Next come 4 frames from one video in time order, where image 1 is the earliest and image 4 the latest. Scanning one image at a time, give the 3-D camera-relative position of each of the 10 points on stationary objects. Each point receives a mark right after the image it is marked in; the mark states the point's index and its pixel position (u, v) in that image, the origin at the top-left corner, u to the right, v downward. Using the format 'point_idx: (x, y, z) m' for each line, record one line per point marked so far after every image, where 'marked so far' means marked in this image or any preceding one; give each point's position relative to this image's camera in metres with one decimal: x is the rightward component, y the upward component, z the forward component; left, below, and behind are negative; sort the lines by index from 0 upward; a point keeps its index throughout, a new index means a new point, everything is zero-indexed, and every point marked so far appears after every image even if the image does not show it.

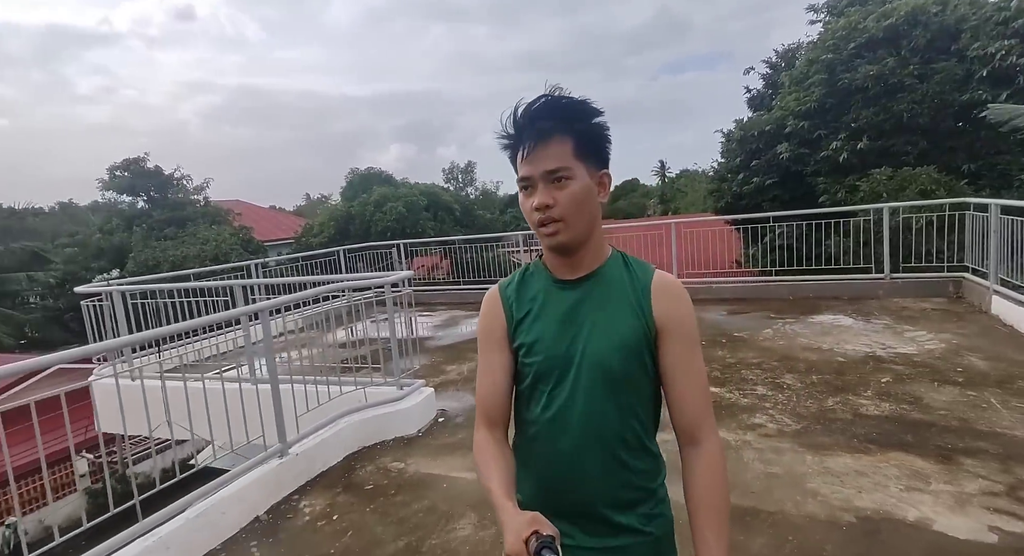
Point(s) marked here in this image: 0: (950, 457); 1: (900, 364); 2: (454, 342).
0: (+2.2, -0.9, +2.7) m
1: (+3.0, -0.7, +4.1) m
2: (-0.6, -0.7, +5.8) m
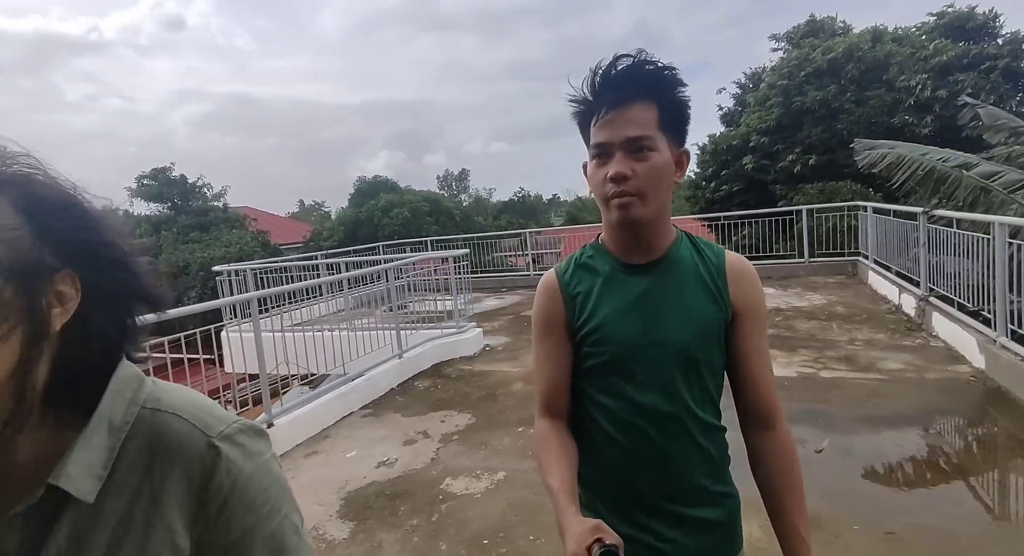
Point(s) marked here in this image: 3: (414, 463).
0: (+2.5, -0.6, +4.6) m
1: (+3.2, -0.4, +6.0) m
2: (-0.5, -0.5, +7.7) m
3: (-0.6, -1.1, +3.2) m
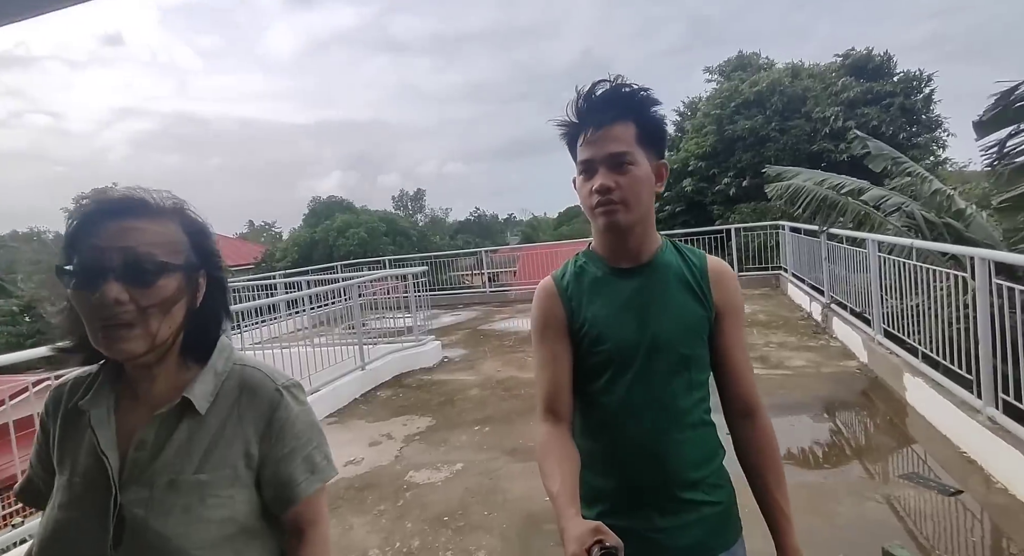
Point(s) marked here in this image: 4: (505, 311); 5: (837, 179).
0: (+2.0, -0.7, +5.2) m
1: (+2.6, -0.5, +6.6) m
2: (-1.1, -0.7, +8.0) m
3: (-0.9, -1.2, +3.5) m
4: (-0.1, -0.5, +9.5) m
5: (+3.5, +1.1, +5.7) m
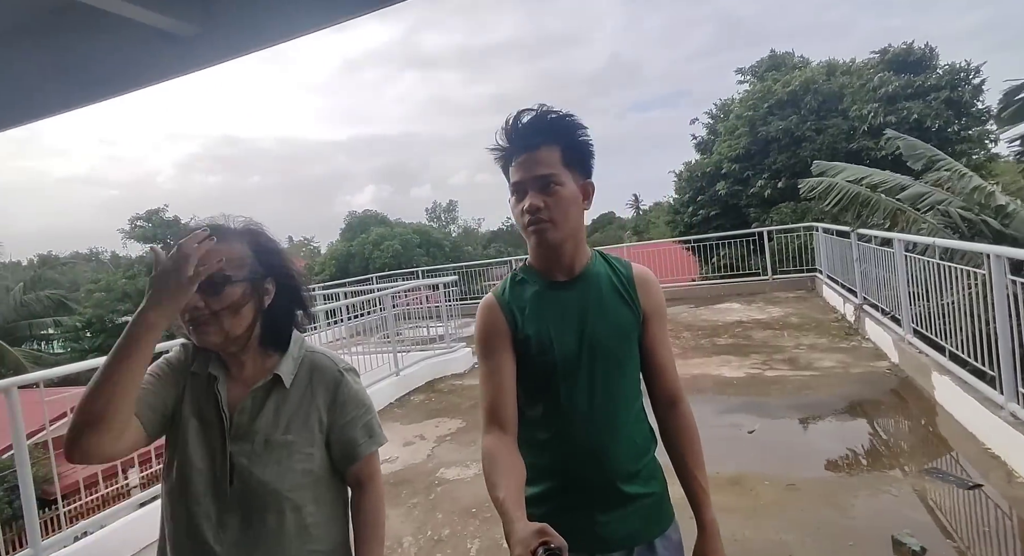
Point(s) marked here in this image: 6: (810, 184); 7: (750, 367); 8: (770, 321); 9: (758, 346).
0: (+2.3, -0.8, +5.2) m
1: (+3.0, -0.6, +6.6) m
2: (-0.7, -0.9, +8.2) m
3: (-0.7, -1.3, +3.7) m
4: (+0.4, -0.7, +9.6) m
5: (+3.8, +1.1, +5.6) m
6: (+3.4, +1.1, +6.1) m
7: (+2.1, -0.8, +4.7) m
8: (+3.1, -0.6, +6.5) m
9: (+2.5, -0.7, +5.3) m
